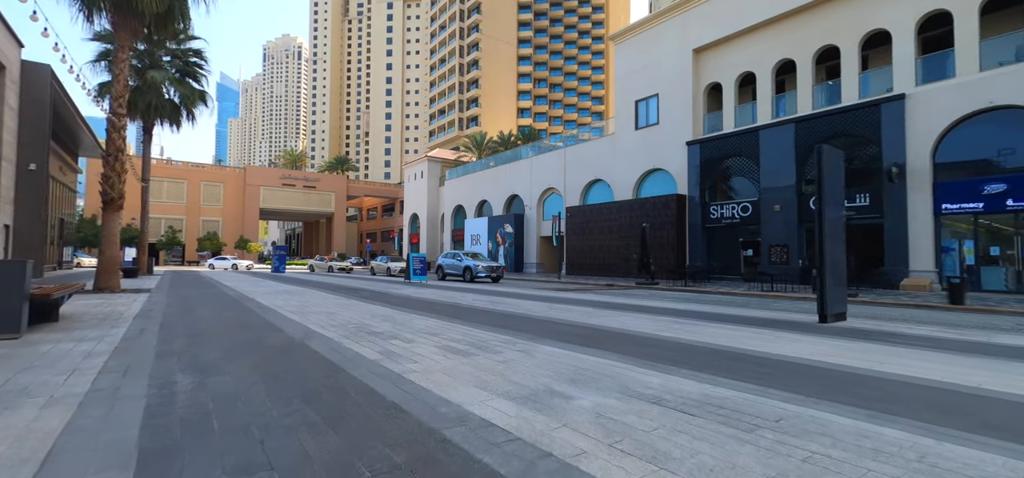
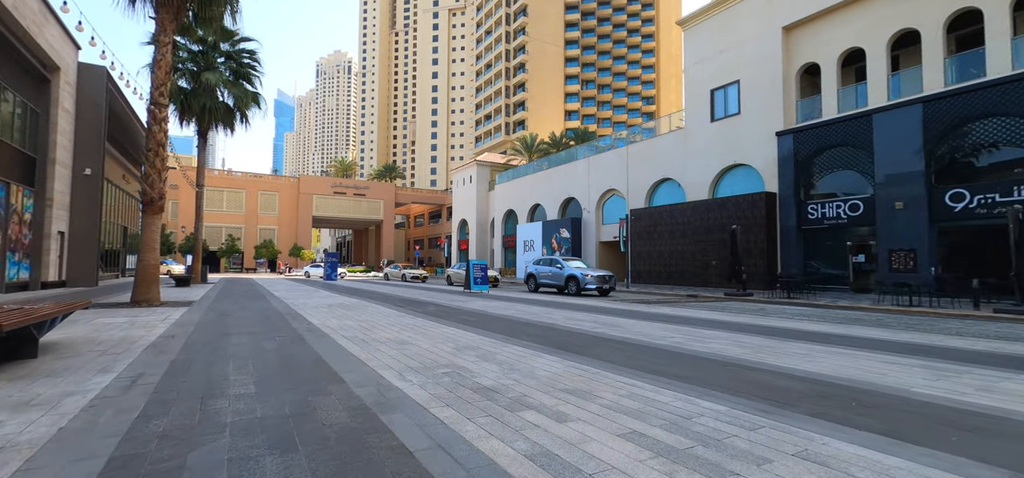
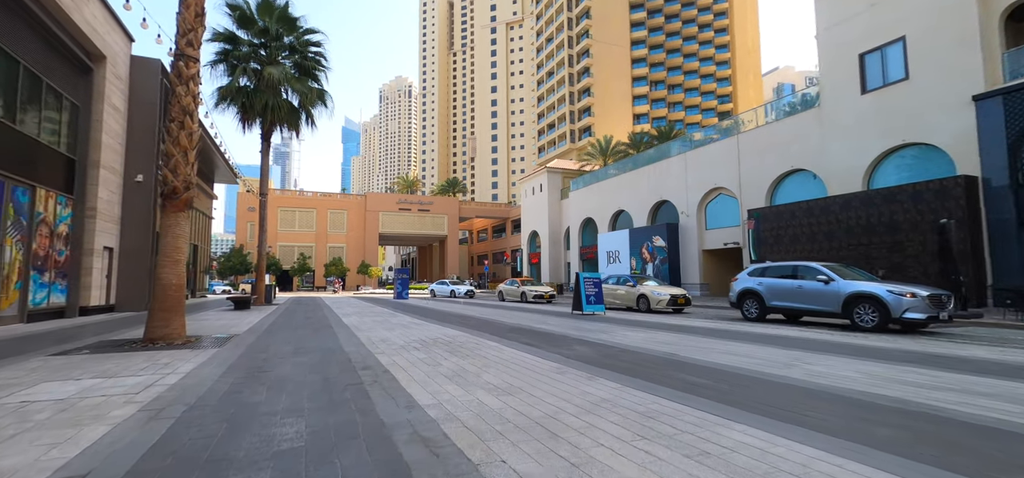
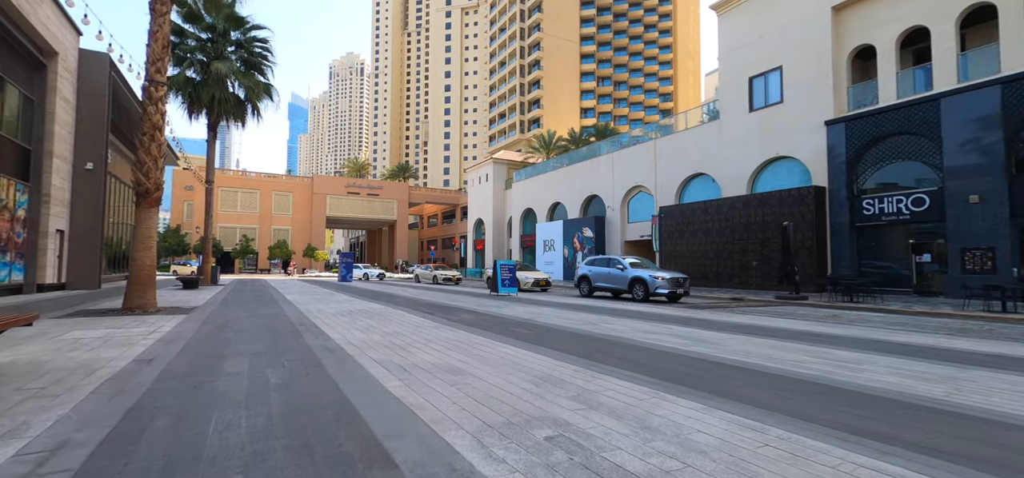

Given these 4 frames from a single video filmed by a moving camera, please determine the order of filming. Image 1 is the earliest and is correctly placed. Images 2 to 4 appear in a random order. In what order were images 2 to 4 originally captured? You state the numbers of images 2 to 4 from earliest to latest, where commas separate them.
2, 4, 3
